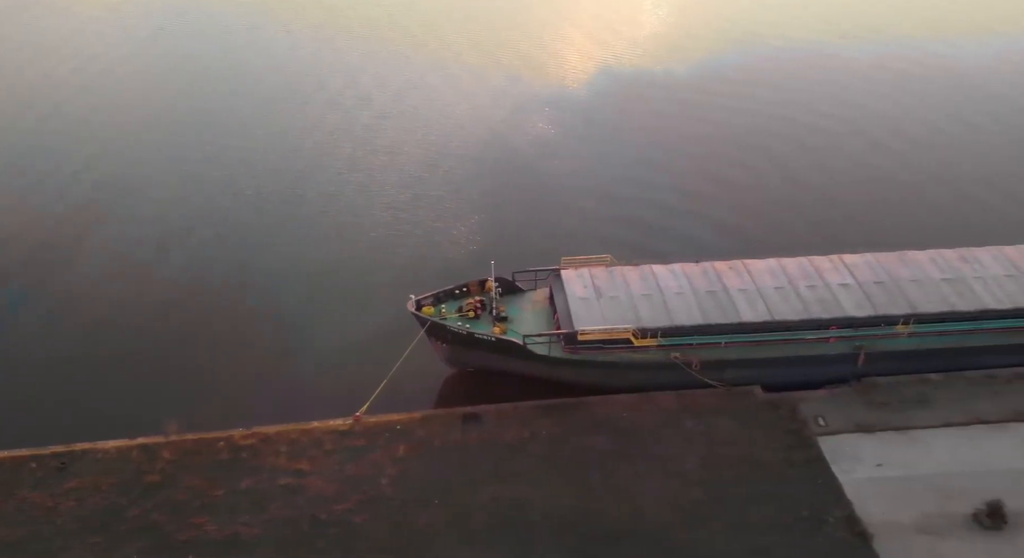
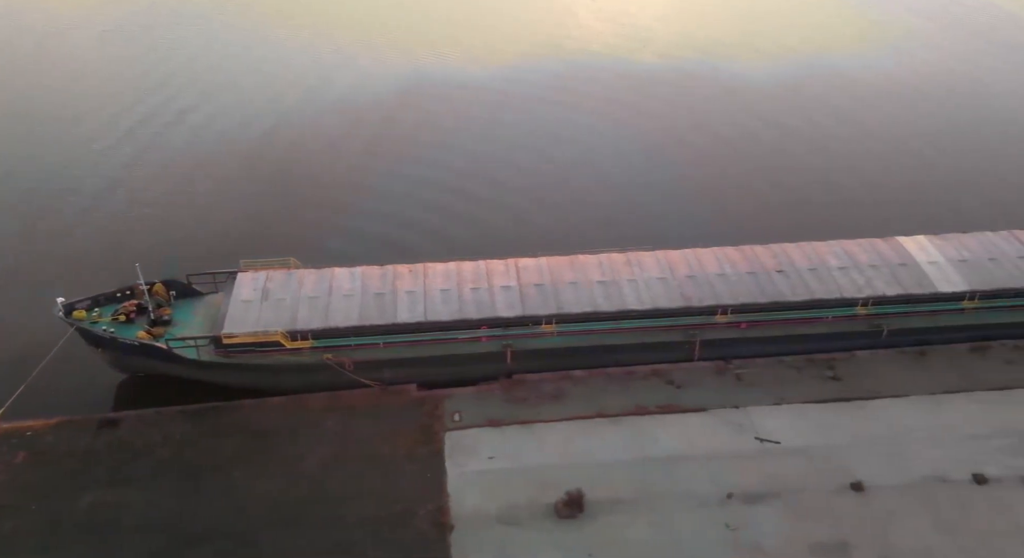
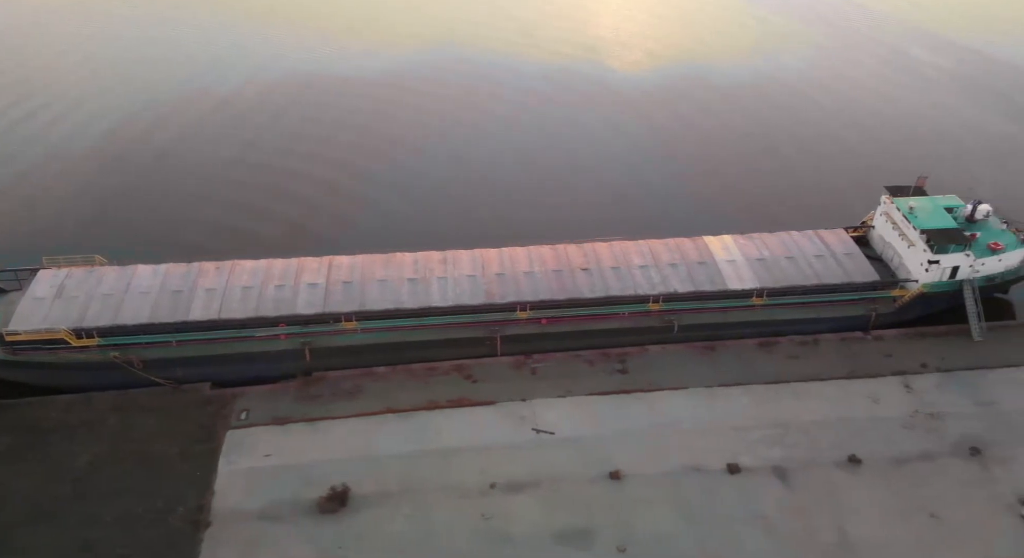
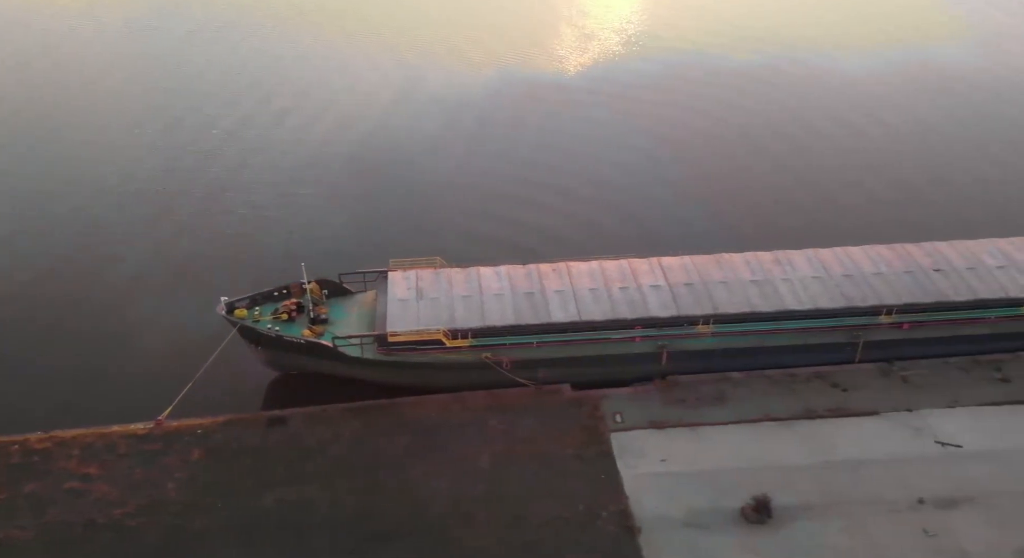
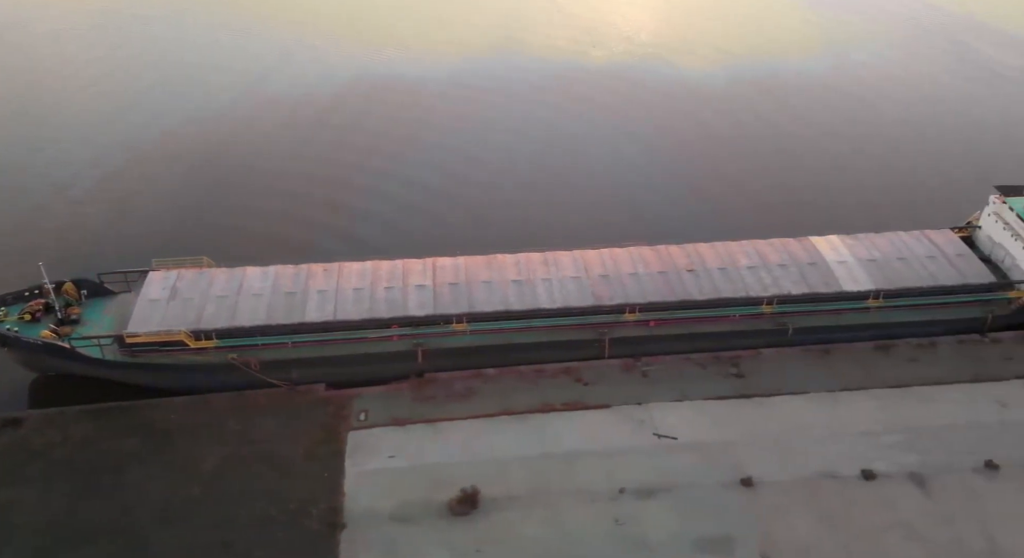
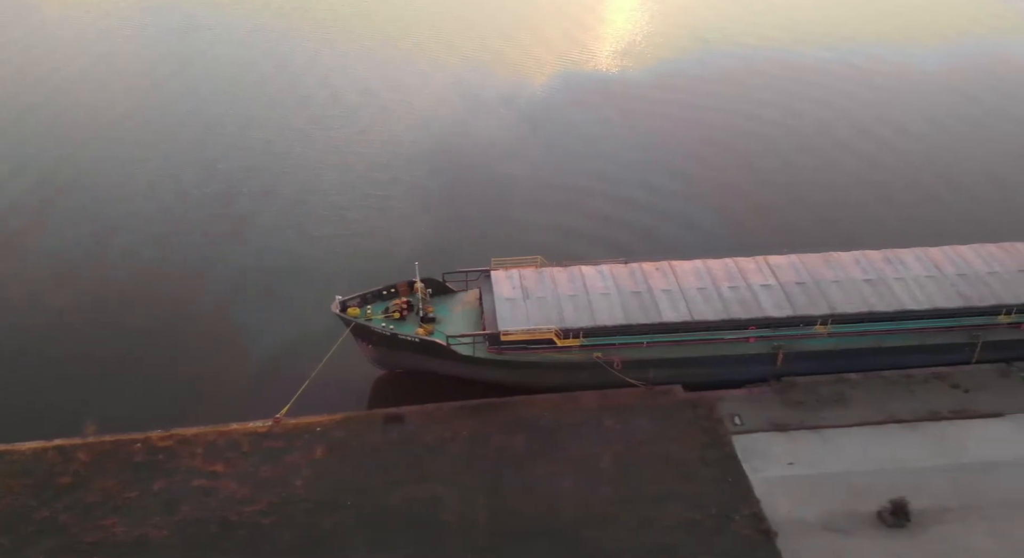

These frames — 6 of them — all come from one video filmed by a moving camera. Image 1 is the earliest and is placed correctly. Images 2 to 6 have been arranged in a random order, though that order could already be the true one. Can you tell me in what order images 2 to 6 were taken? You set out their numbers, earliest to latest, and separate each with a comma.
6, 4, 2, 5, 3
